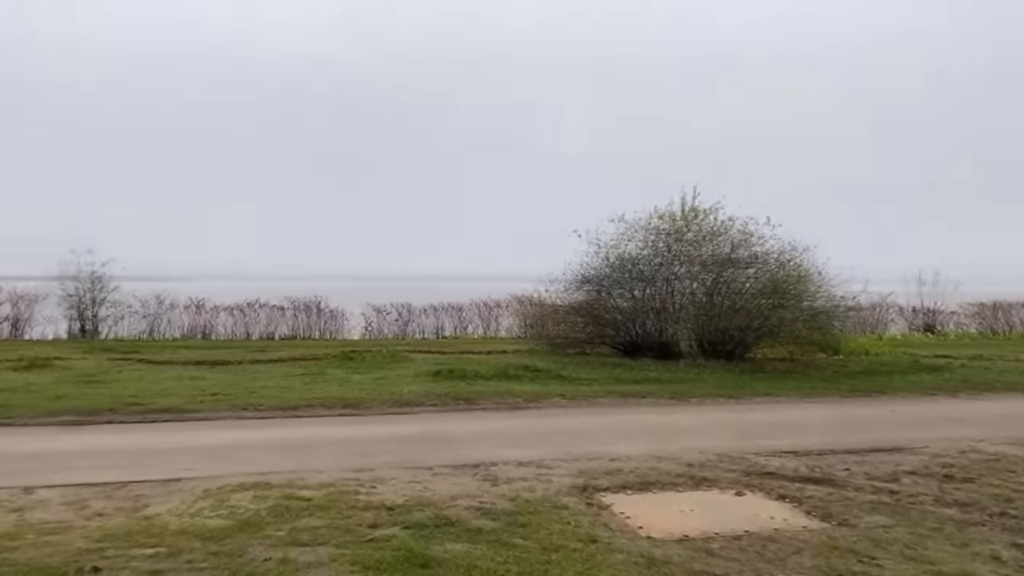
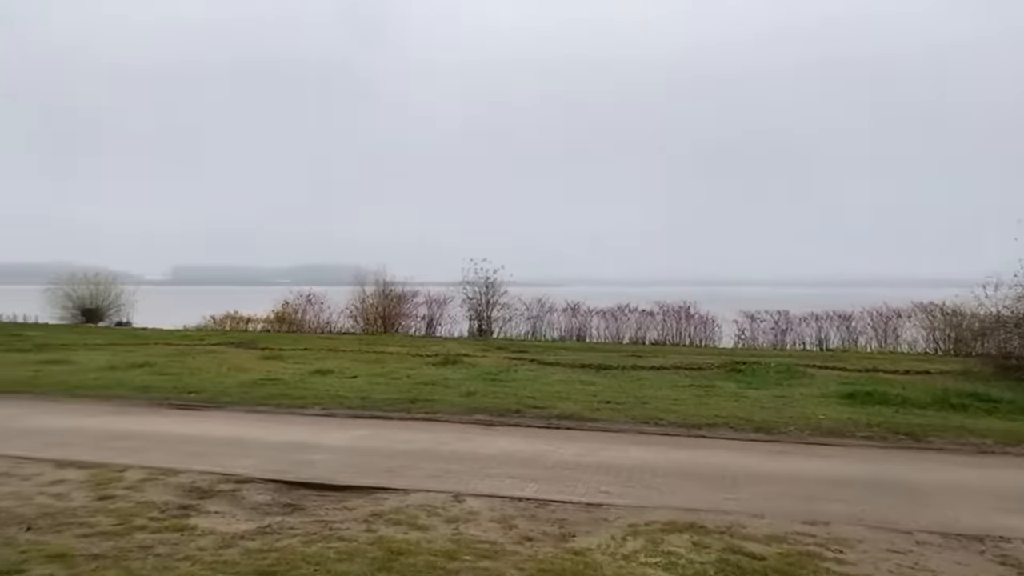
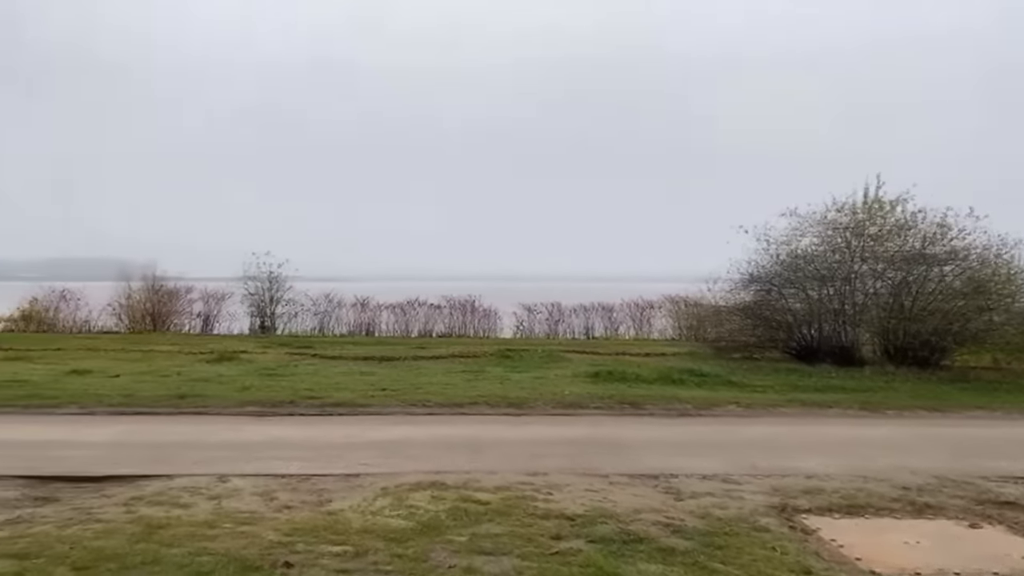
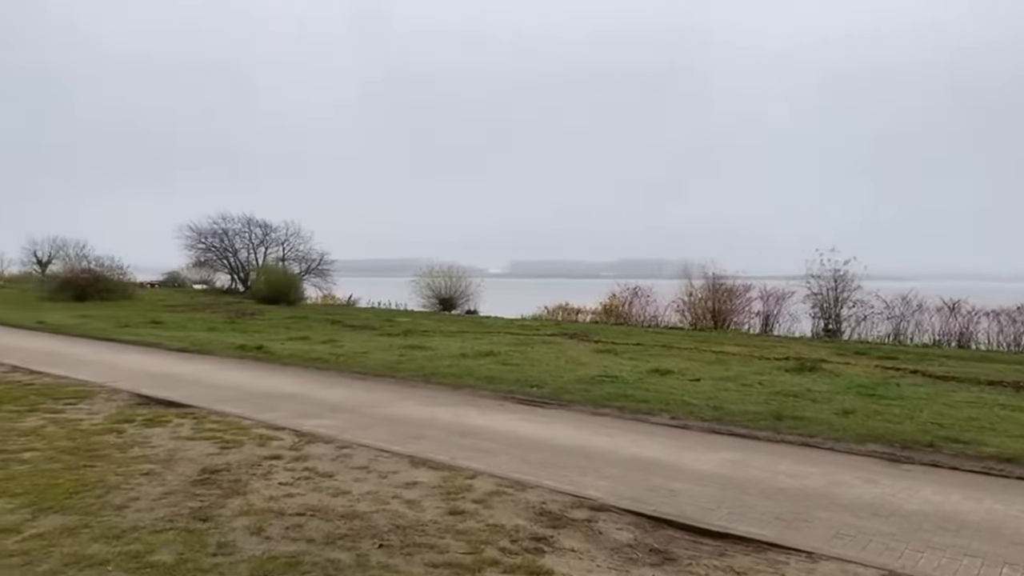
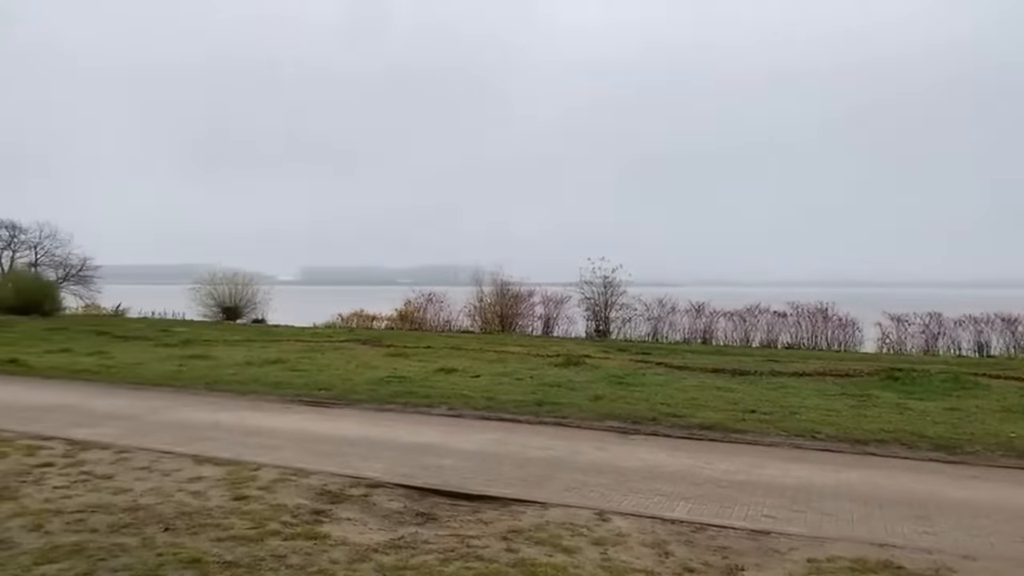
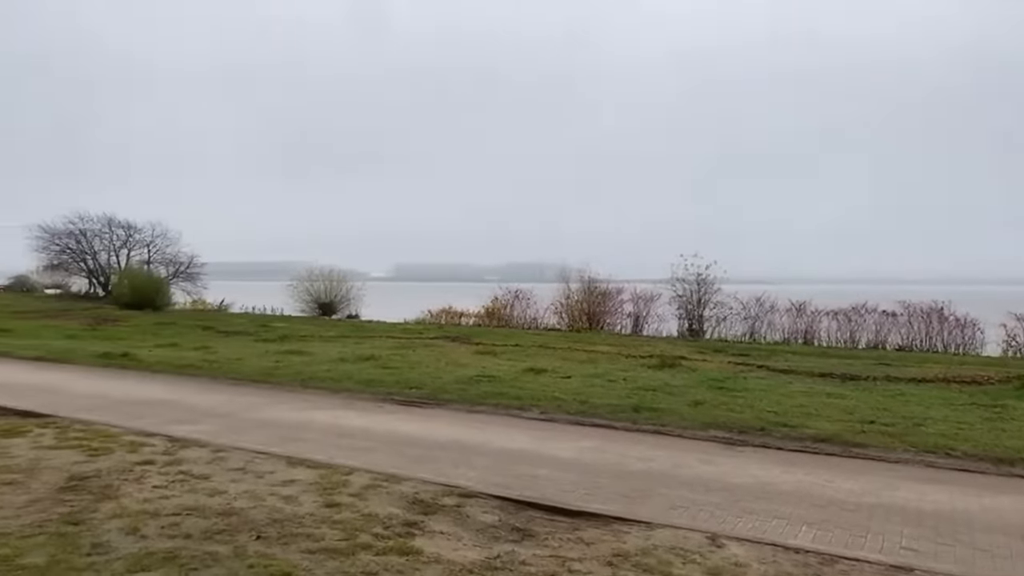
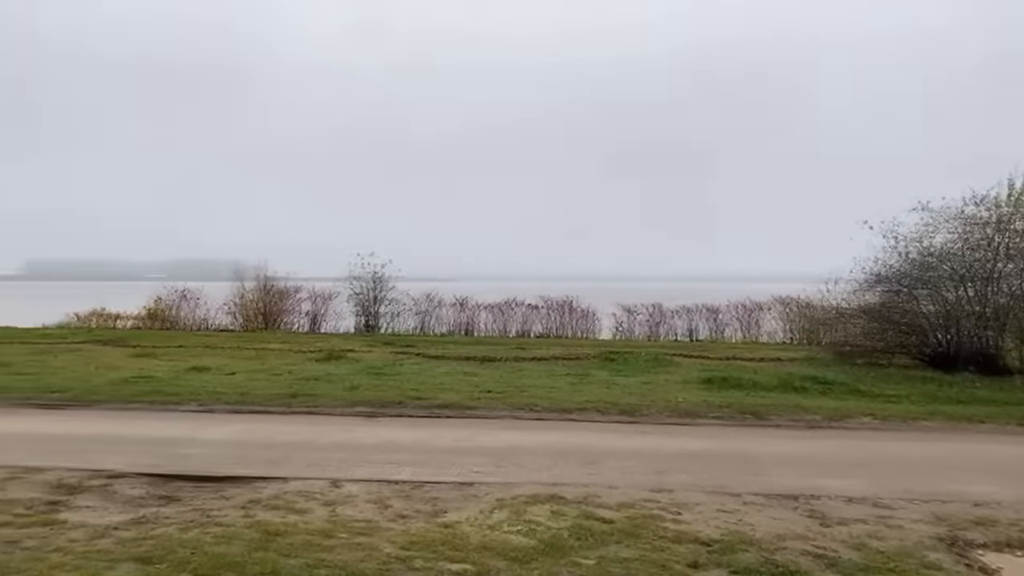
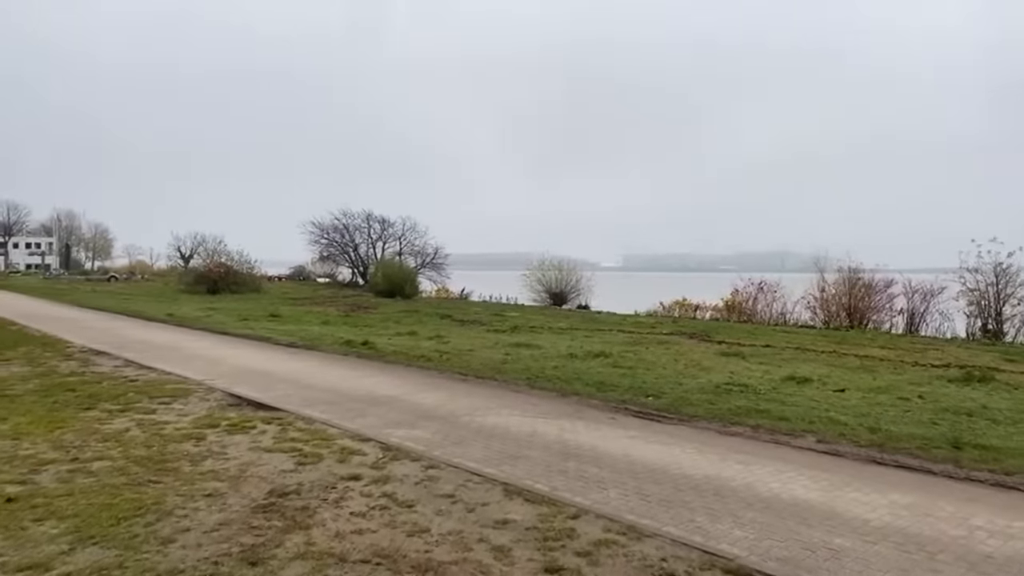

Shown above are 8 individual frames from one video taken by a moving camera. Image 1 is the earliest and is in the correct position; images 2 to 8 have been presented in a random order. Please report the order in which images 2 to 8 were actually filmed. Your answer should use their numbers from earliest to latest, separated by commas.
3, 7, 2, 5, 6, 4, 8
